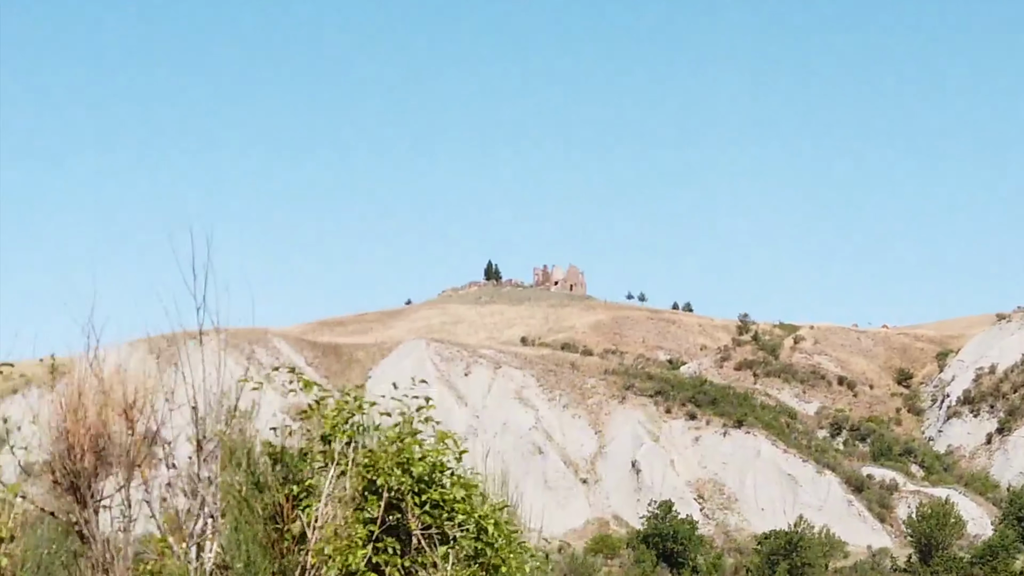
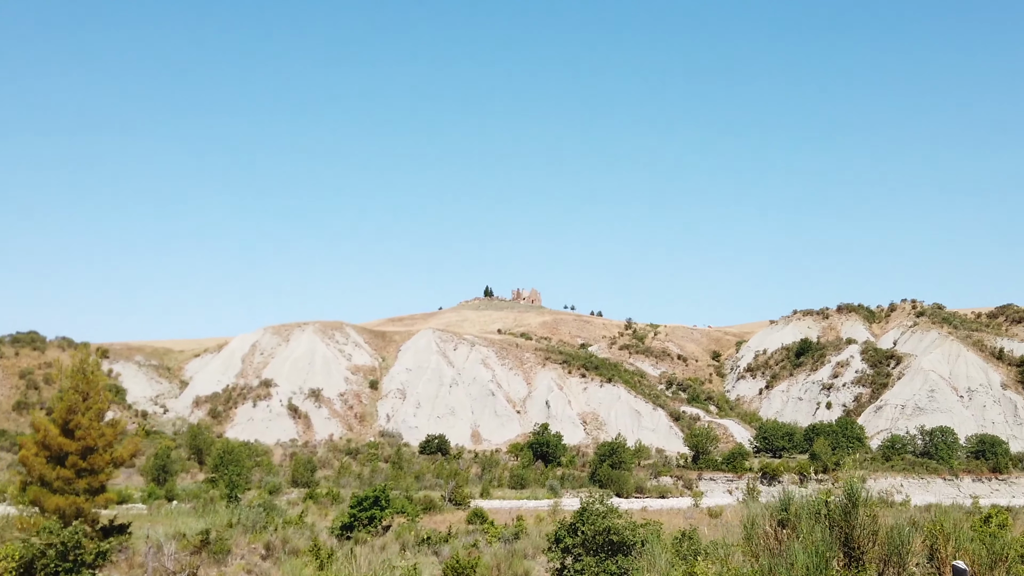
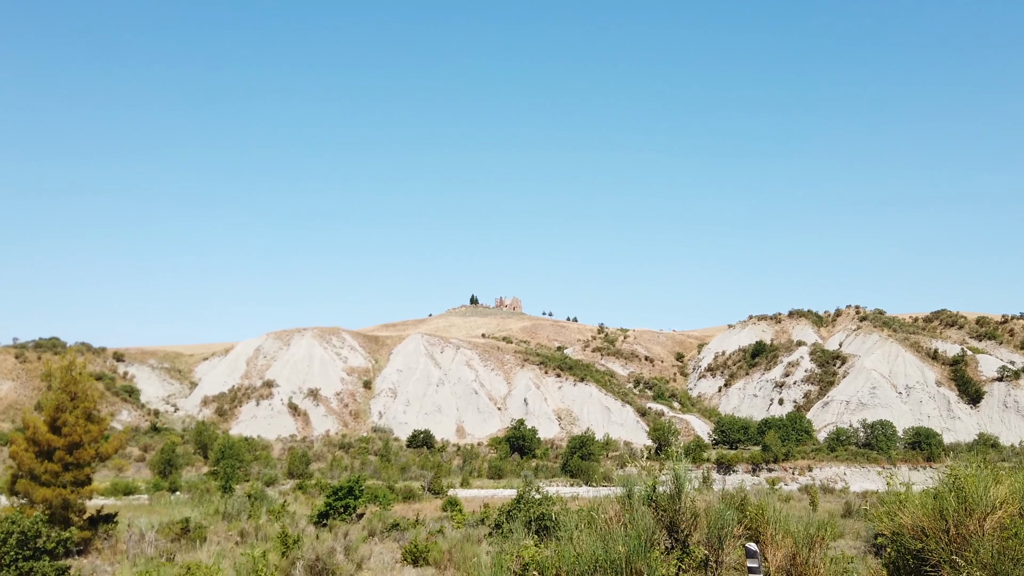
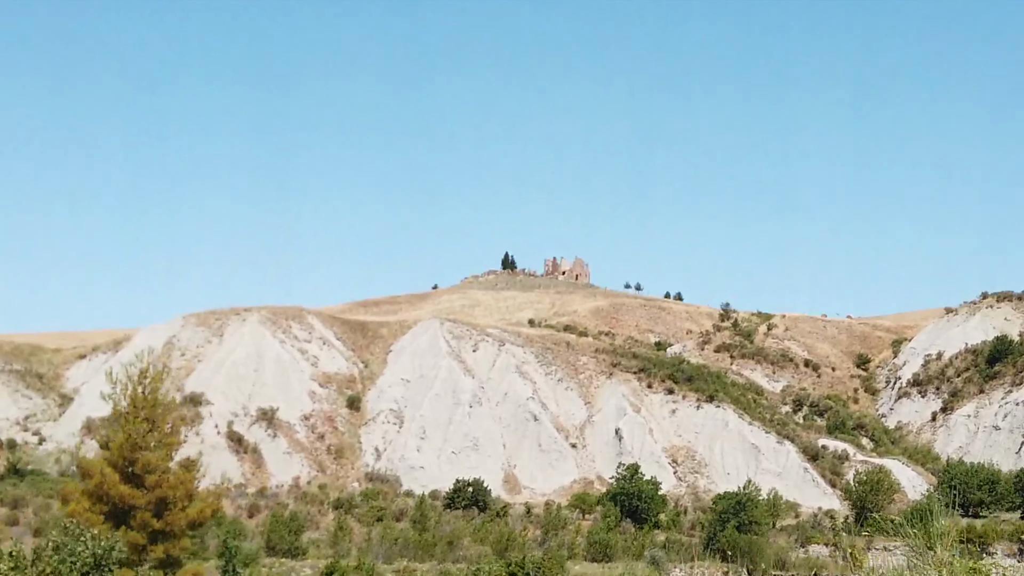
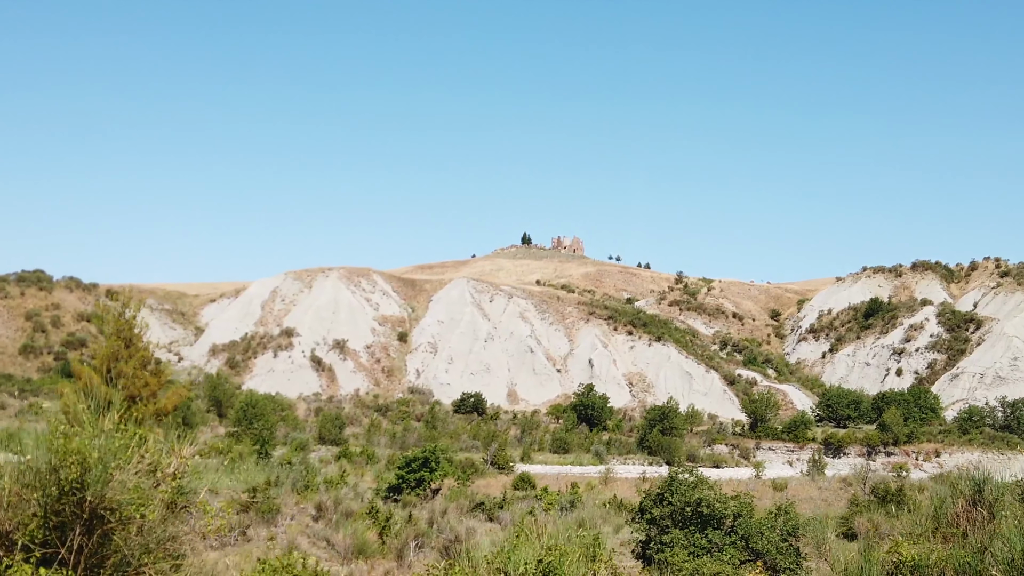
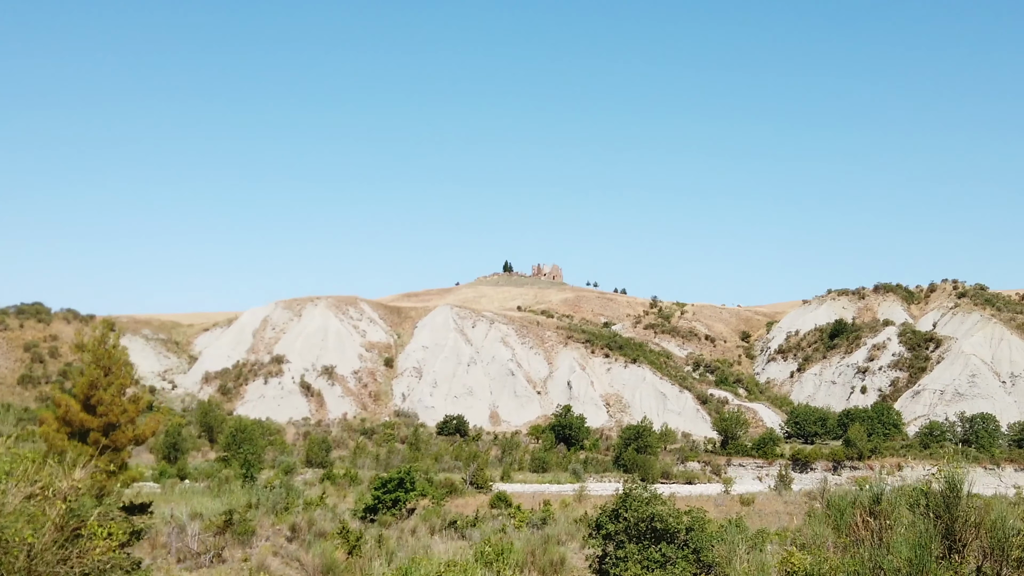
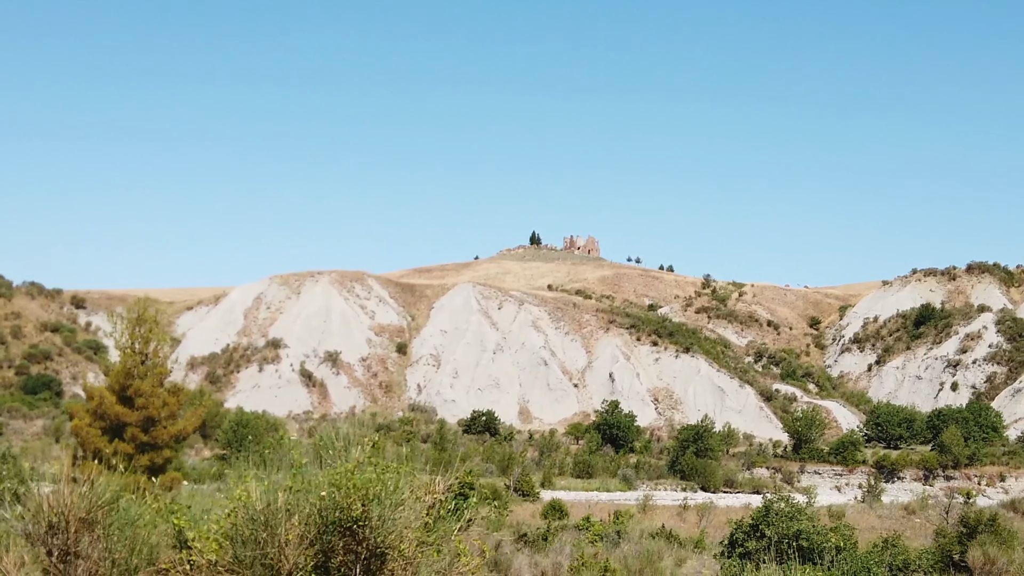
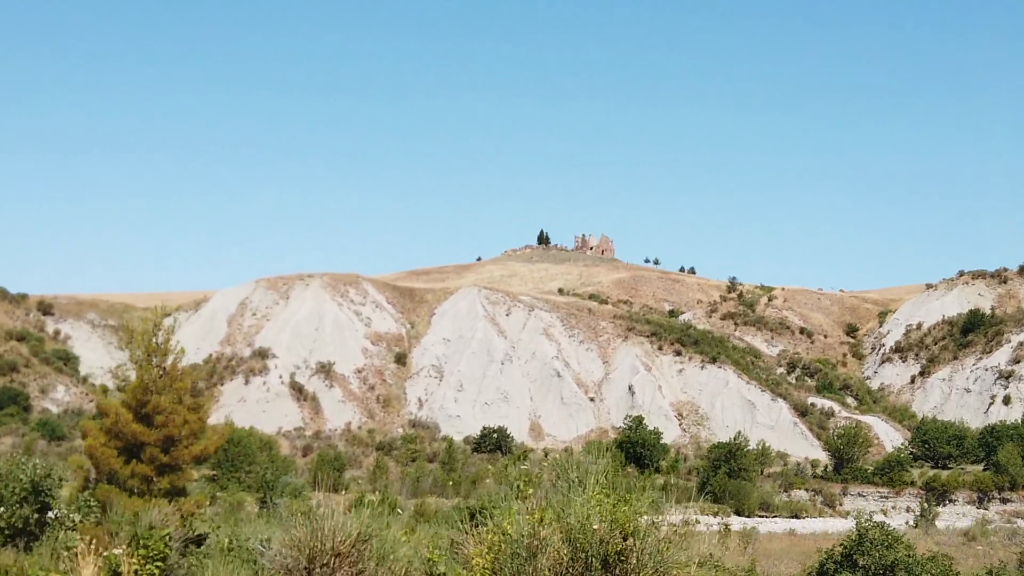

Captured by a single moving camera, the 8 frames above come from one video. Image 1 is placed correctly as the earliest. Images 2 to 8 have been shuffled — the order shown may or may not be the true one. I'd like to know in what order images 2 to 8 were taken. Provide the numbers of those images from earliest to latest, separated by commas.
4, 8, 7, 5, 6, 2, 3
